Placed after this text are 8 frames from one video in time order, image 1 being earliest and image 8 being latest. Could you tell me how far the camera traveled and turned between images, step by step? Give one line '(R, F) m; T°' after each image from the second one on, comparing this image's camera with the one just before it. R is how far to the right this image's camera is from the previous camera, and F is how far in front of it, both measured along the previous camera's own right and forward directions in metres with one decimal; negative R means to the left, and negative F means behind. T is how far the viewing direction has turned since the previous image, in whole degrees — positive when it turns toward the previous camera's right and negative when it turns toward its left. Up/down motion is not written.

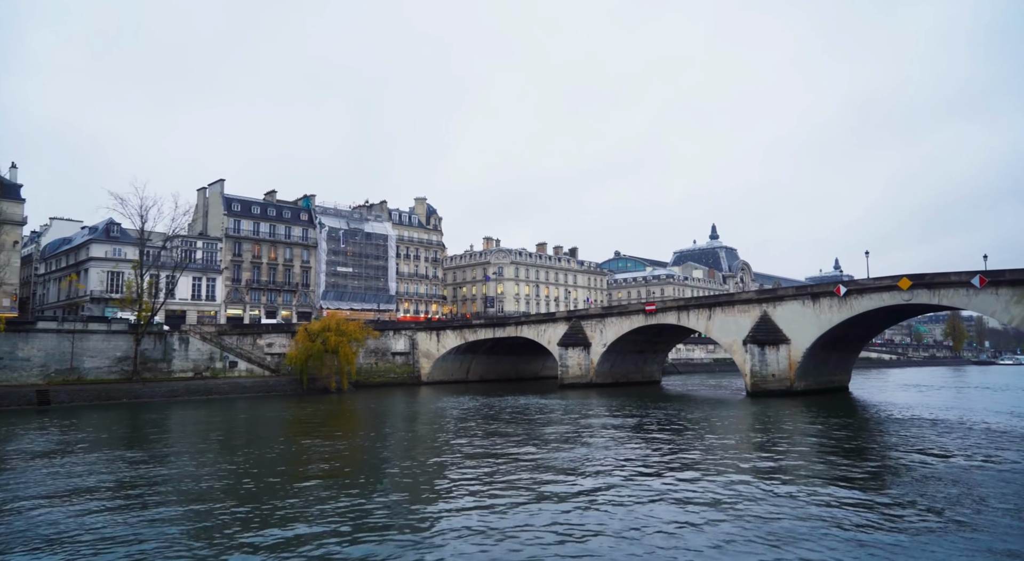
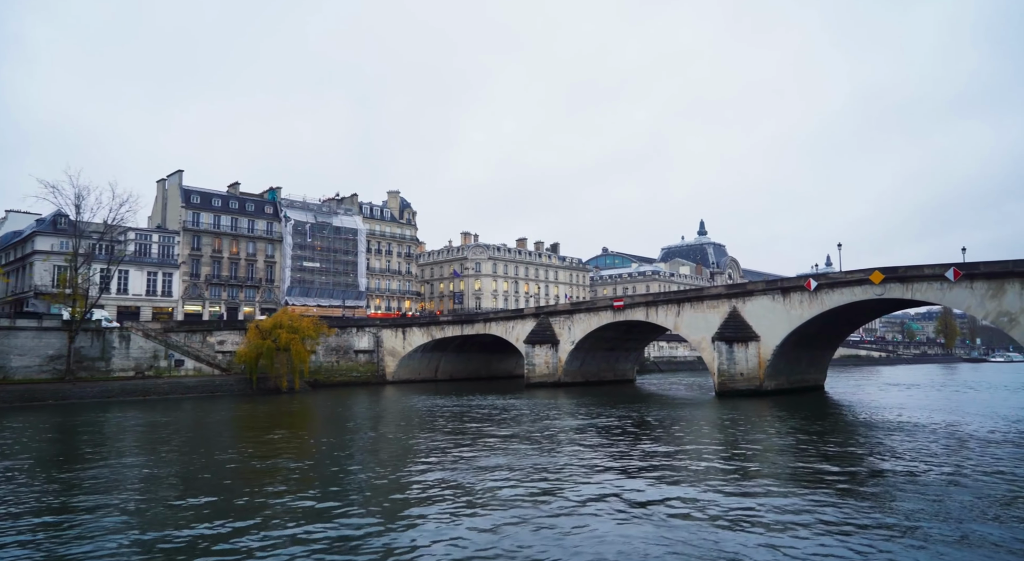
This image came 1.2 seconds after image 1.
(+1.9, +1.7) m; 0°
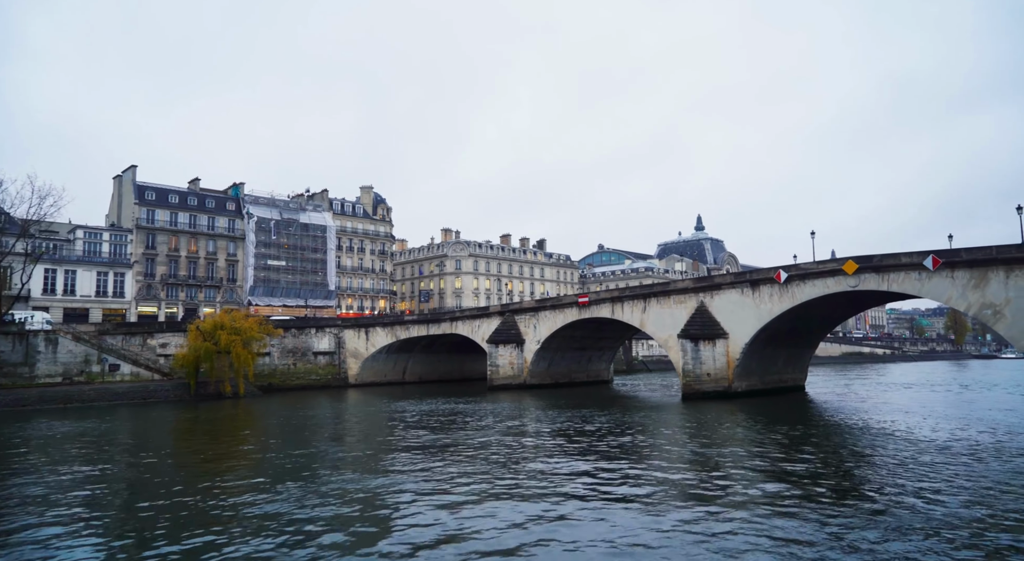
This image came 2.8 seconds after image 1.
(+2.7, +2.4) m; -1°
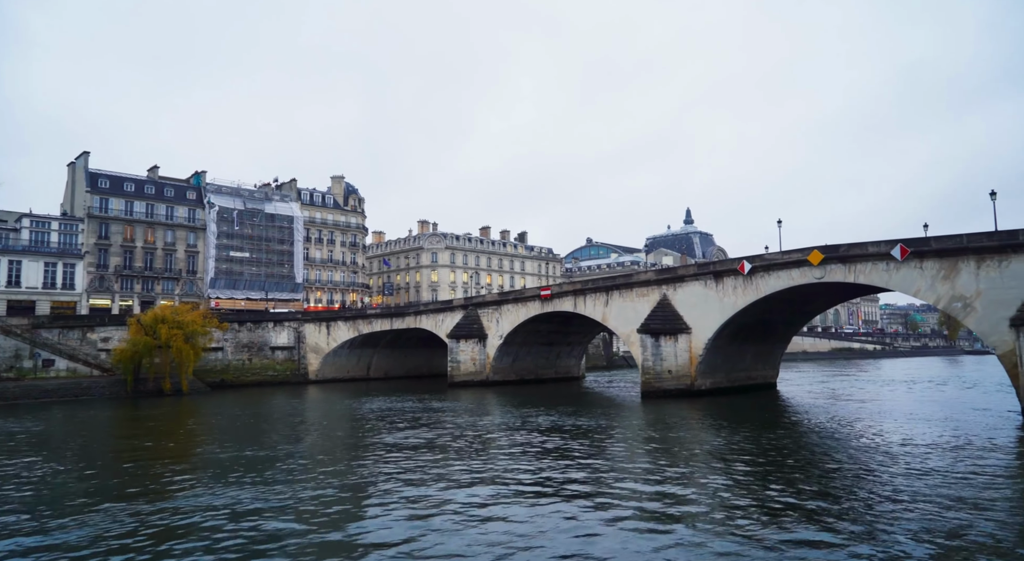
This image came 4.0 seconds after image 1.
(+2.0, +1.7) m; 0°
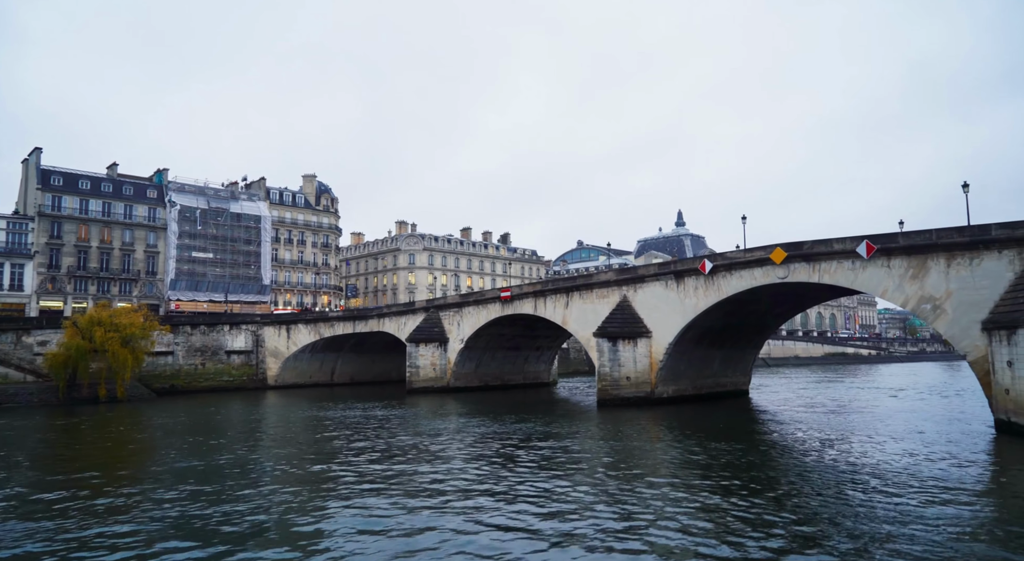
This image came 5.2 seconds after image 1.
(+2.0, +1.7) m; 0°
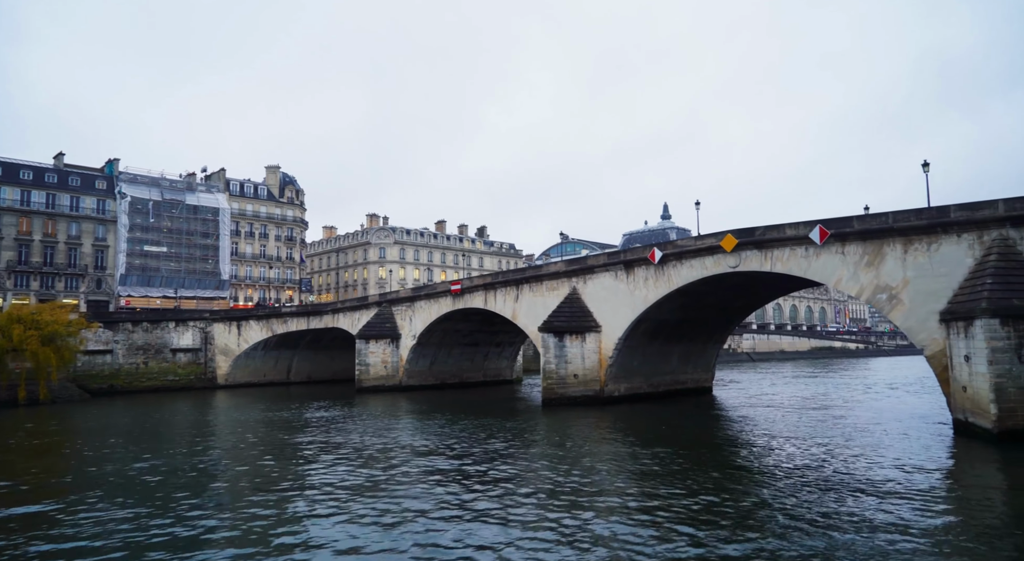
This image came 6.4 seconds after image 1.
(+2.0, +1.7) m; 0°
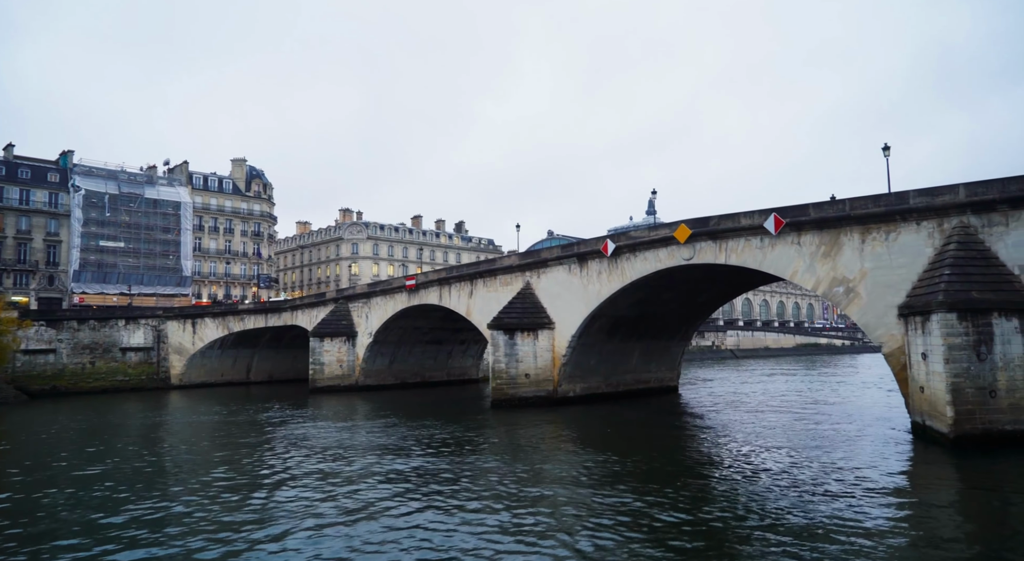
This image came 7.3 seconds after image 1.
(+1.5, +1.3) m; +1°
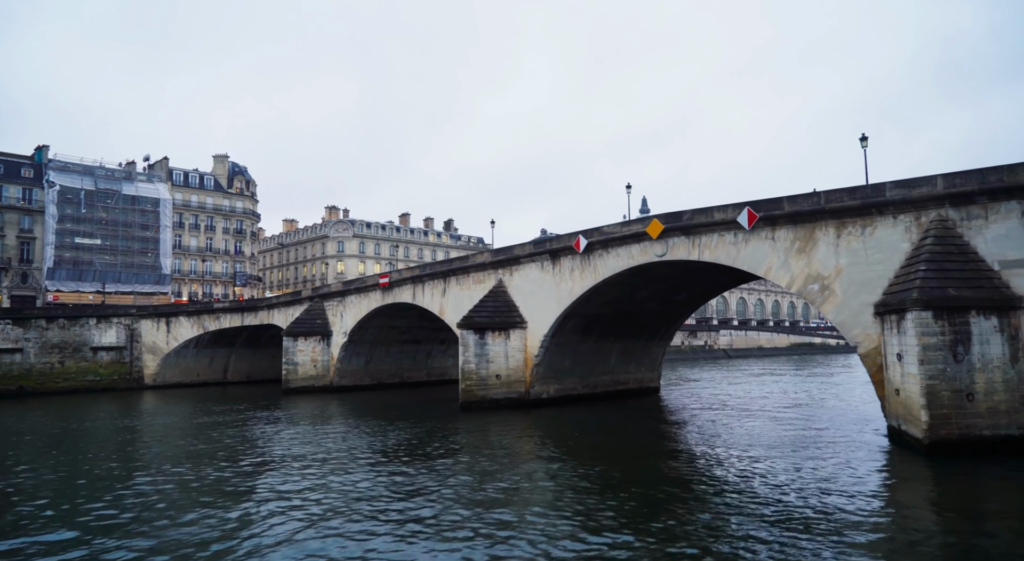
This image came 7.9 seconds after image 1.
(+0.9, +0.8) m; 0°
